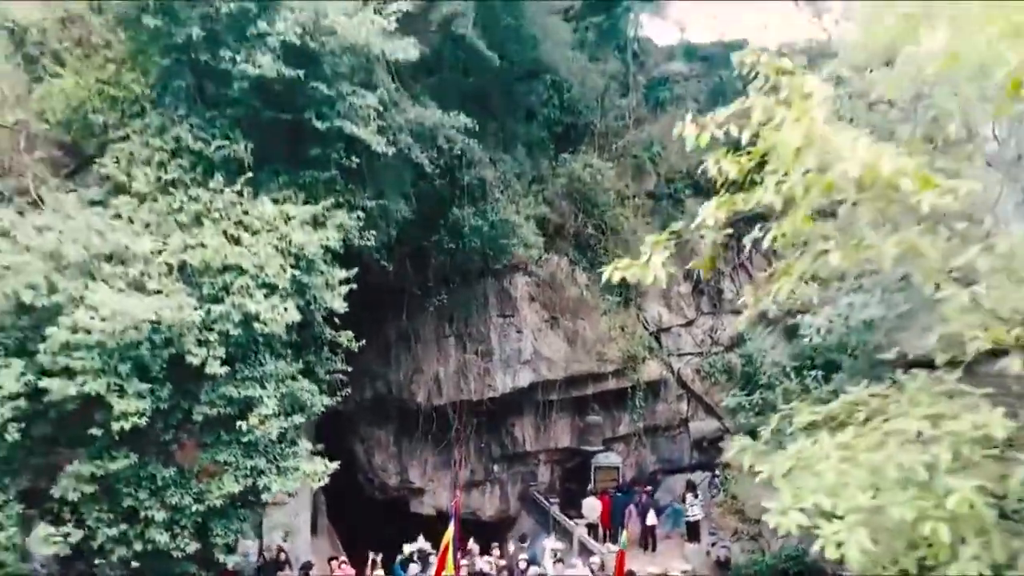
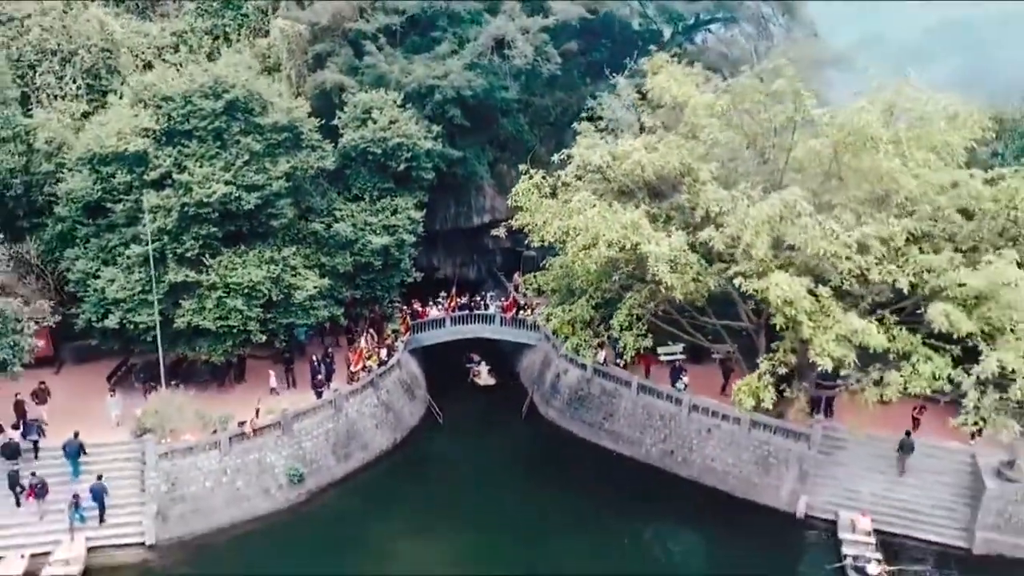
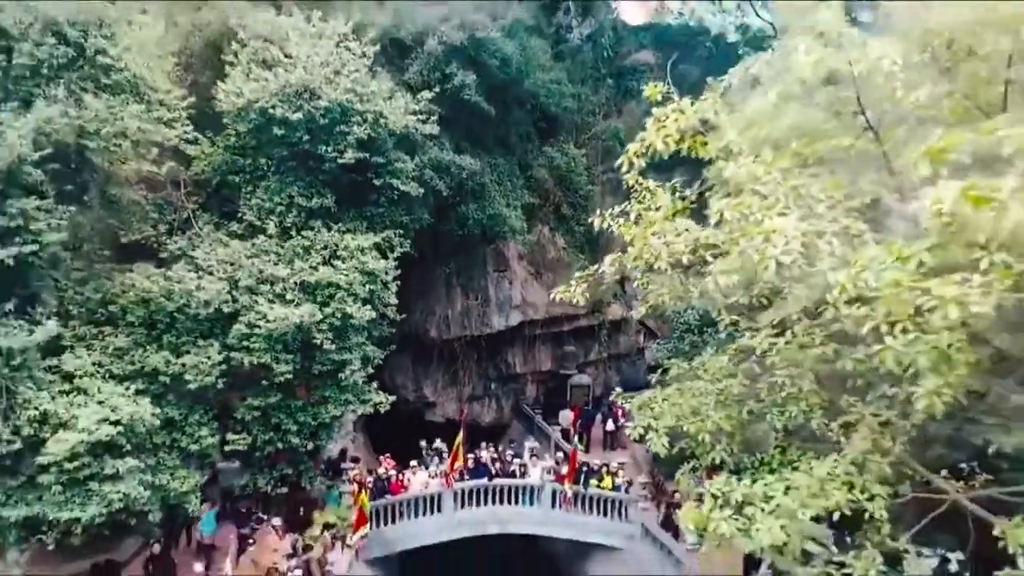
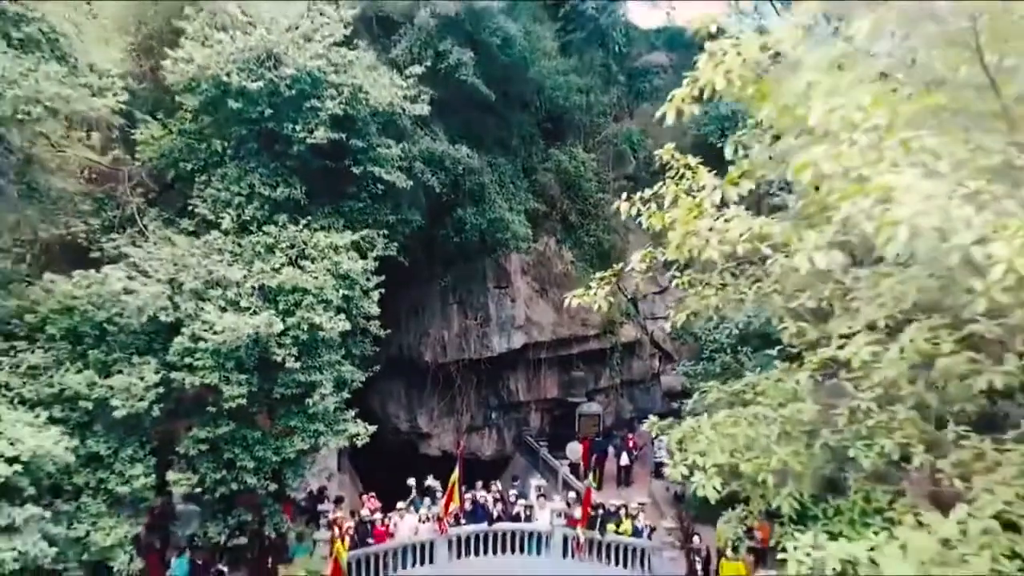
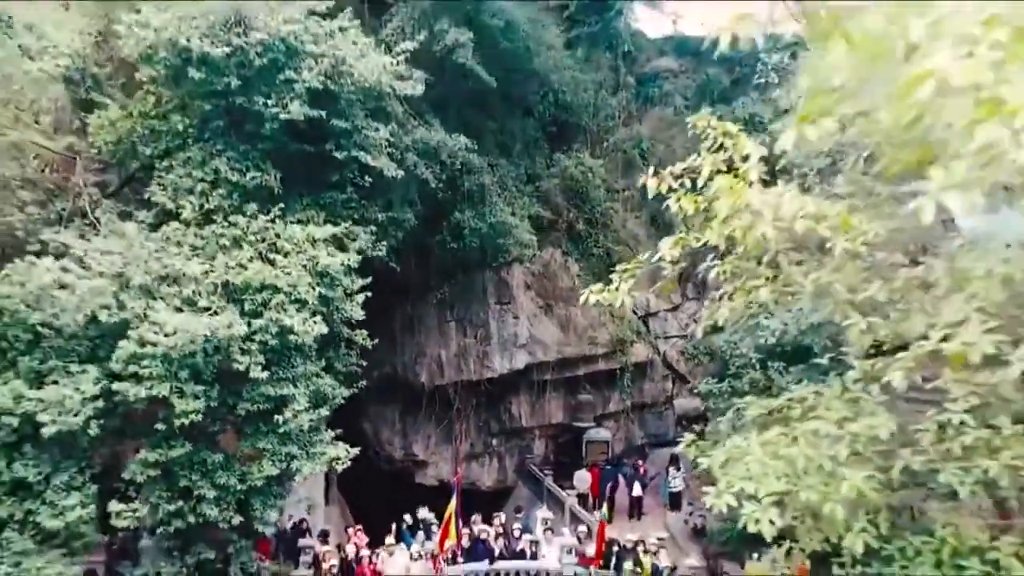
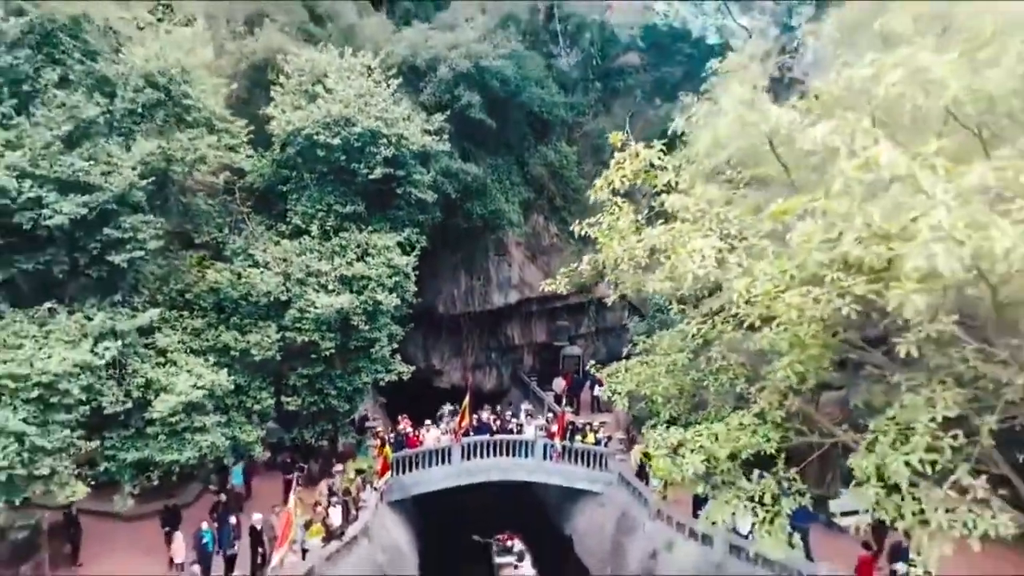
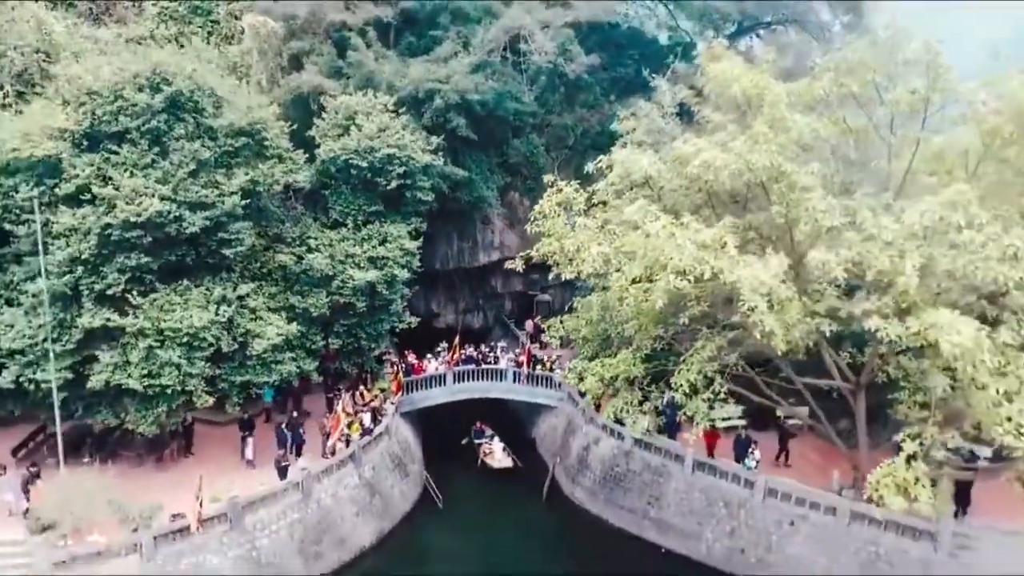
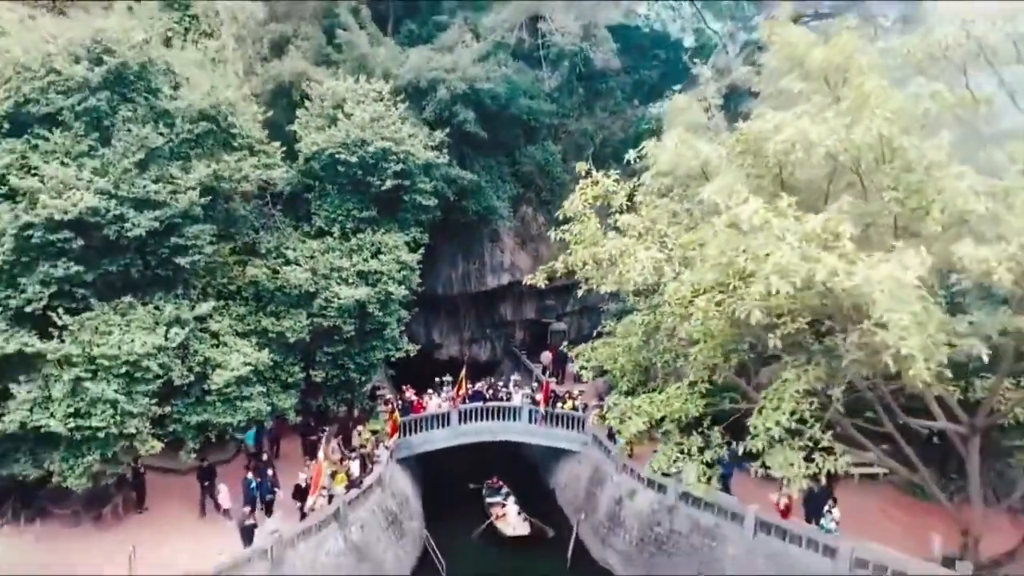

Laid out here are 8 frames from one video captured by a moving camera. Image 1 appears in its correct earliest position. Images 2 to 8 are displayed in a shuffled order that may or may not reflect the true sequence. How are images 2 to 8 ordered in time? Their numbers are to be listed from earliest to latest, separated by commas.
5, 4, 3, 6, 8, 7, 2
